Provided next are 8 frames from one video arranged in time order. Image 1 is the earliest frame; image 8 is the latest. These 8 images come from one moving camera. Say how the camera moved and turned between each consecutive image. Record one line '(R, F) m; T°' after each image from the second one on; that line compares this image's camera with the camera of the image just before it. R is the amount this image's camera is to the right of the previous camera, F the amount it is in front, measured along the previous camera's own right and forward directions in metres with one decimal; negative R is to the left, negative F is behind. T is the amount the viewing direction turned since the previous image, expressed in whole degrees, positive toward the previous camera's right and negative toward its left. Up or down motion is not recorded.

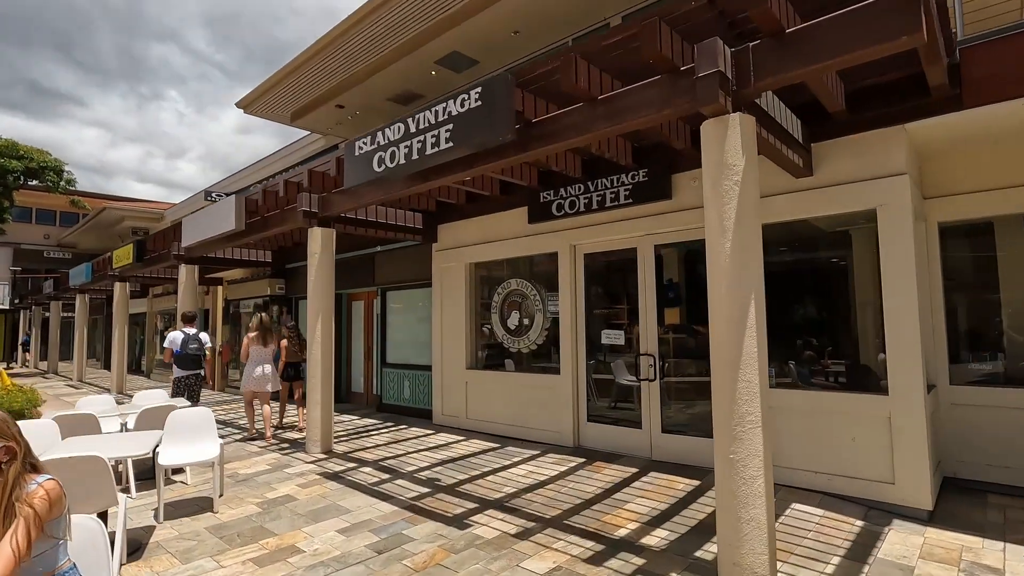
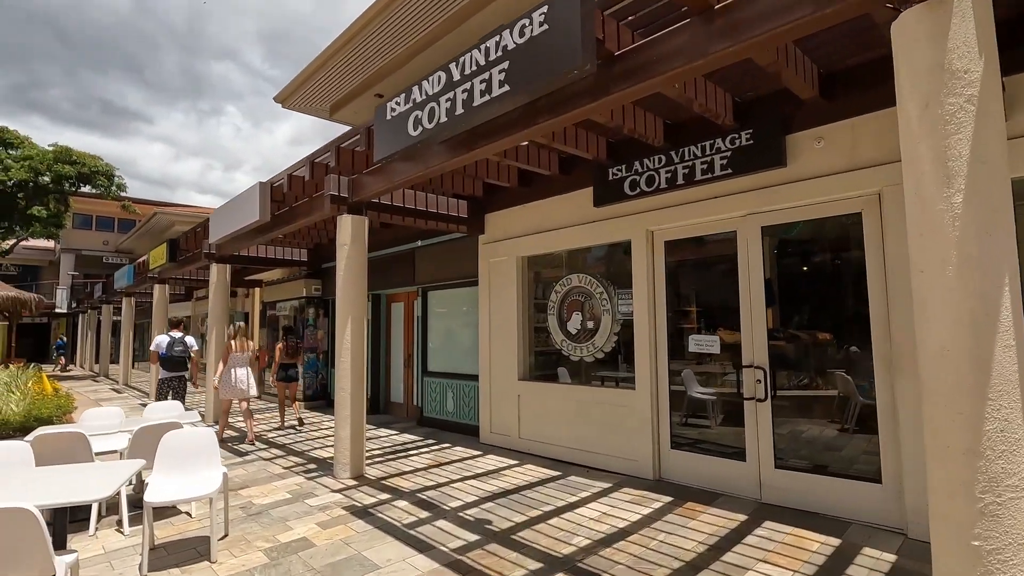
(-0.2, +1.1) m; -5°
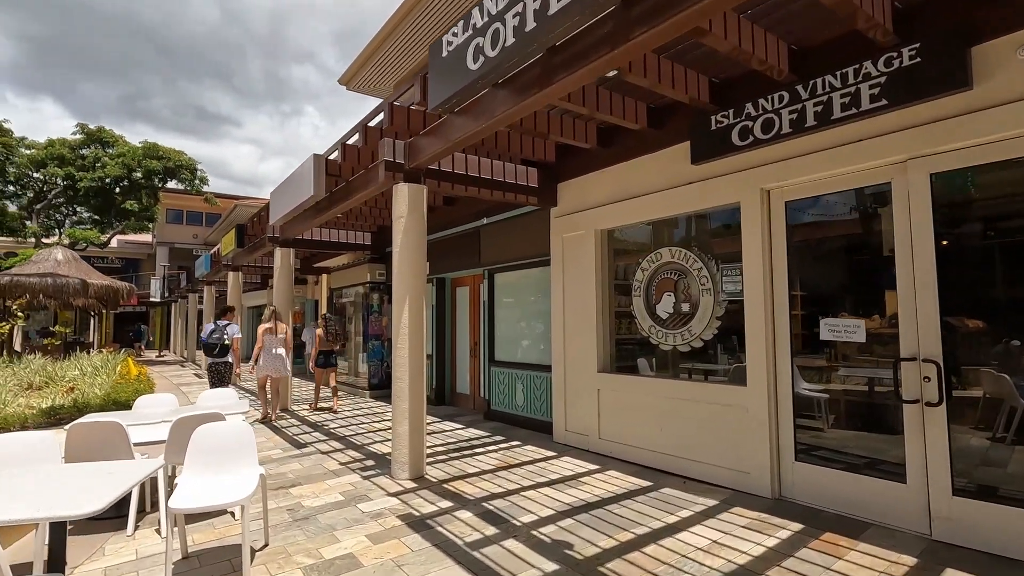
(-0.1, +0.8) m; -7°
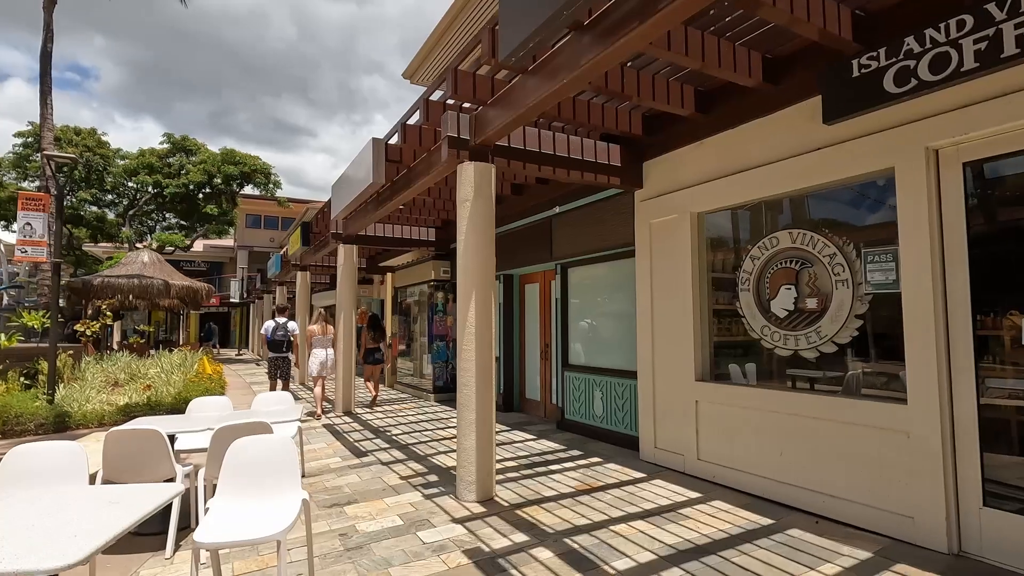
(-0.2, +0.7) m; -7°
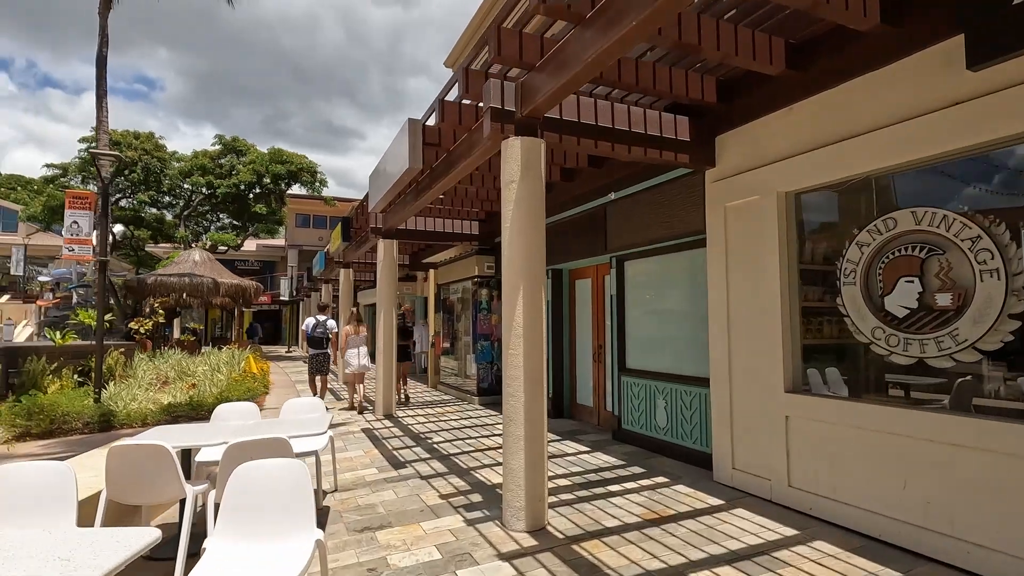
(-0.1, +0.6) m; -5°
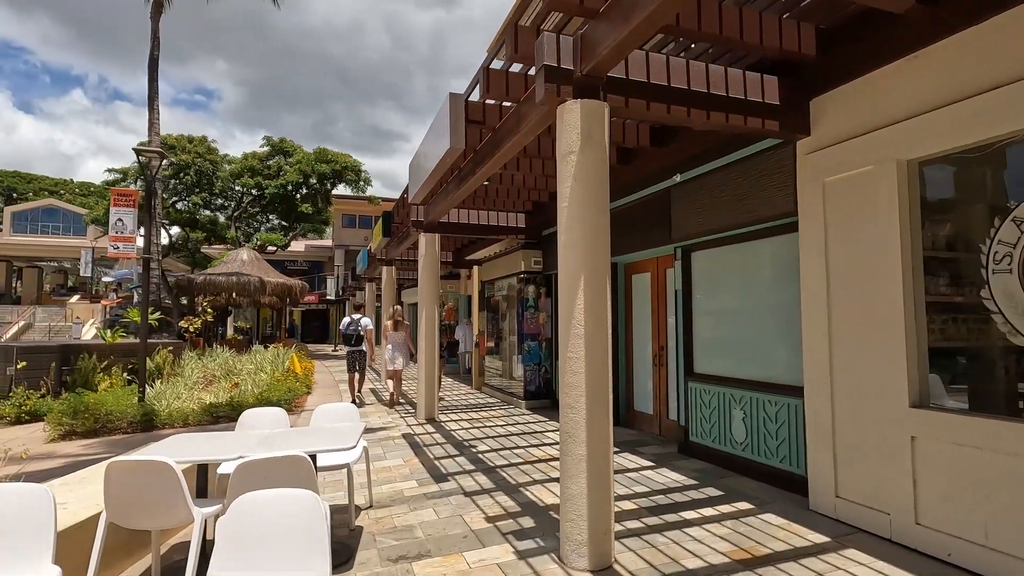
(-0.1, +0.6) m; -5°
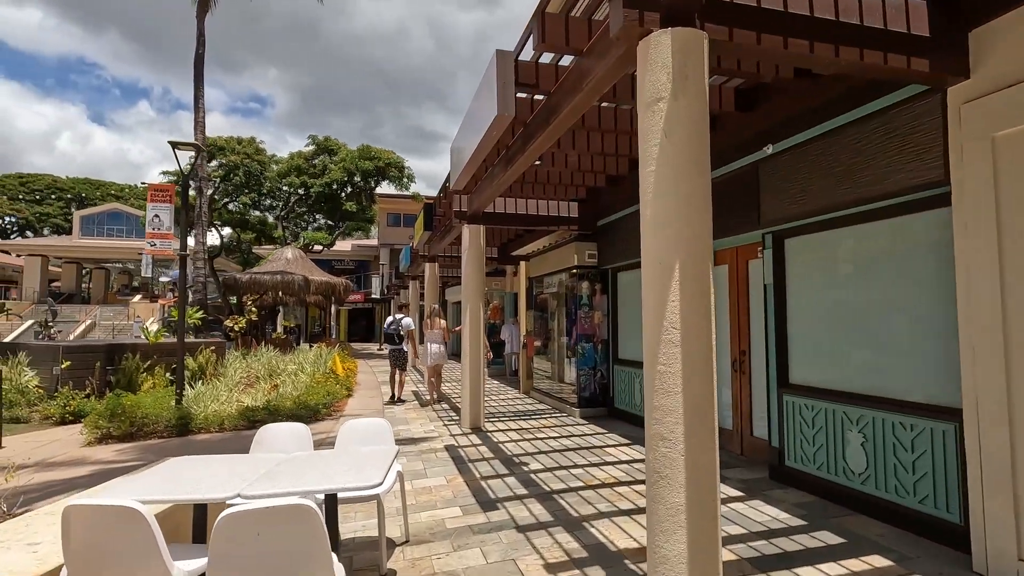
(-0.1, +0.8) m; -5°
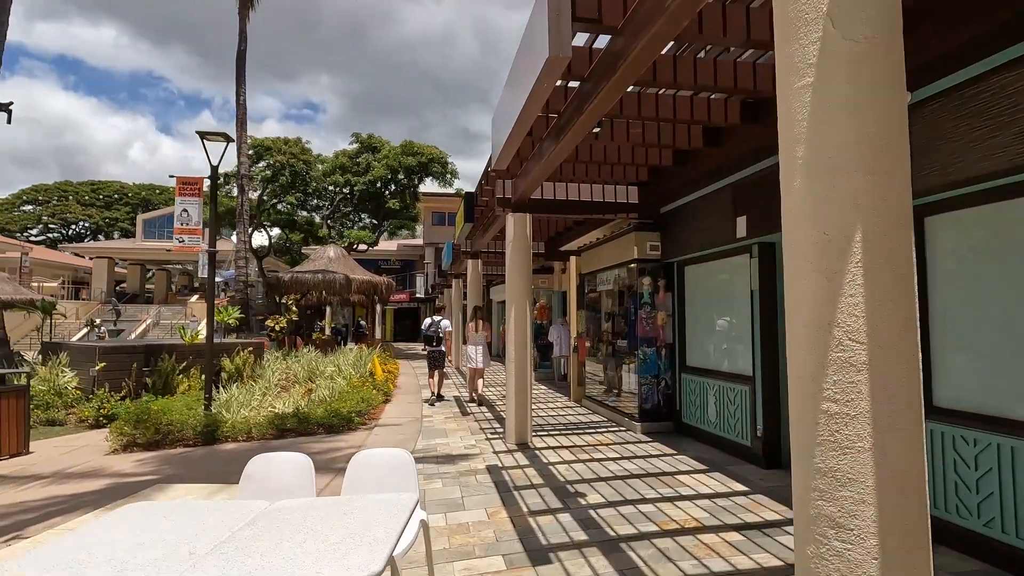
(-0.1, +0.9) m; -5°
